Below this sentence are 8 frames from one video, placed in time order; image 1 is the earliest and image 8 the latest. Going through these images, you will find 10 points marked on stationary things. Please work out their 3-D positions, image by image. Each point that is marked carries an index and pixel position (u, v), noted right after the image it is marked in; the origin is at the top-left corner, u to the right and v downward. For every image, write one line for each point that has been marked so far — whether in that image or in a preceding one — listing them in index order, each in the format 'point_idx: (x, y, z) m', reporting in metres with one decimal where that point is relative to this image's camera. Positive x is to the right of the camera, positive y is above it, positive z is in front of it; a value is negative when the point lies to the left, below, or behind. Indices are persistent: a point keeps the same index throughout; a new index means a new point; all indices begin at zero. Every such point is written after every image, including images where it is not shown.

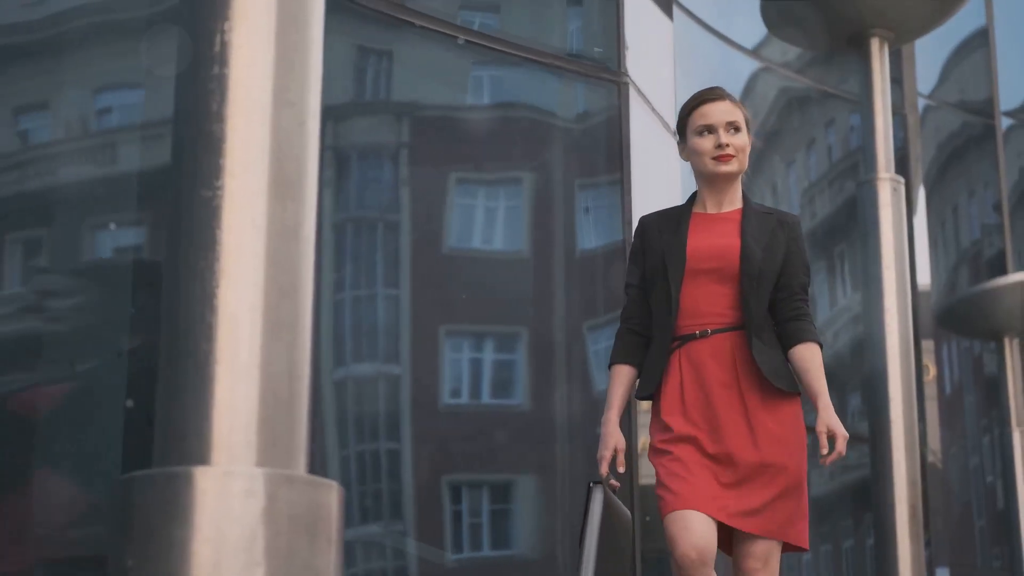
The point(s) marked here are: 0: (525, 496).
0: (0.0, -0.2, +2.6) m
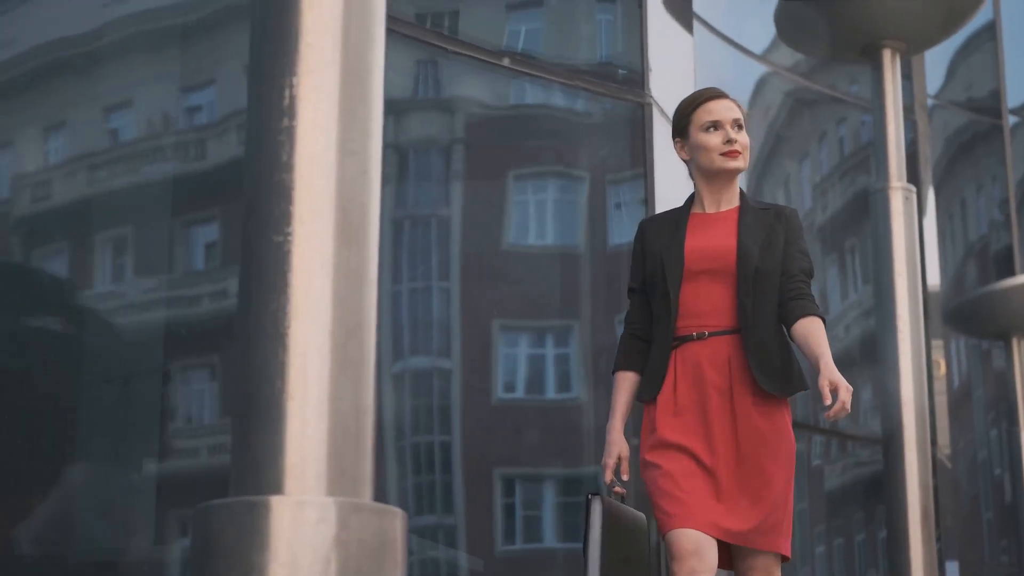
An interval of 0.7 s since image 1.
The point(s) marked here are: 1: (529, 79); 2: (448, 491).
0: (+0.1, -0.2, +2.8) m
1: (0.0, +0.3, +3.1) m
2: (-0.1, -0.2, +2.7) m
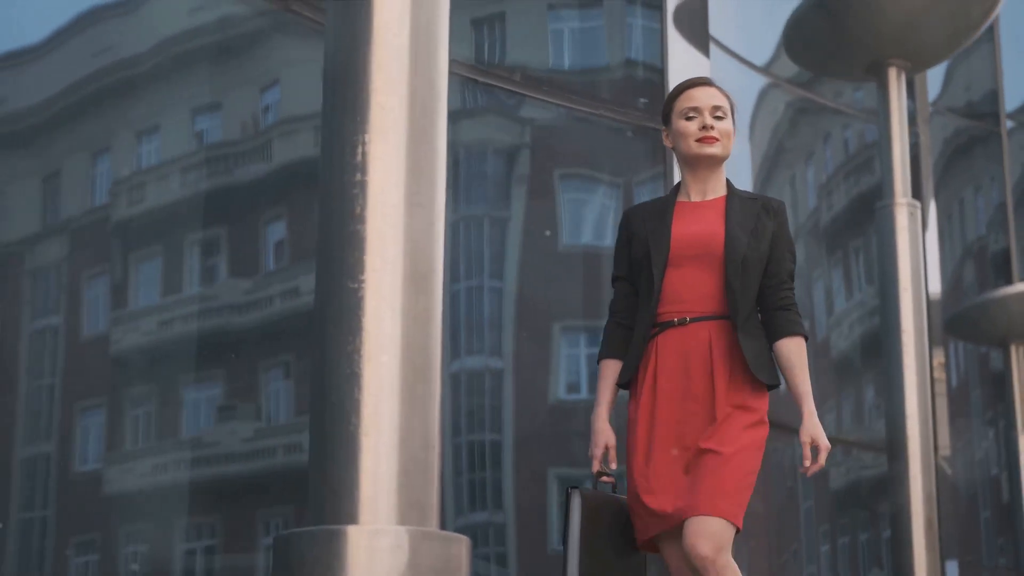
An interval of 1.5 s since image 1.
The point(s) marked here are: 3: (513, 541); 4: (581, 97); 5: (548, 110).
0: (+0.1, -0.3, +3.0) m
1: (+0.1, +0.3, +3.3) m
2: (0.0, -0.3, +3.0) m
3: (0.0, -0.3, +2.9) m
4: (+0.1, +0.3, +3.4) m
5: (+0.1, +0.3, +3.3) m
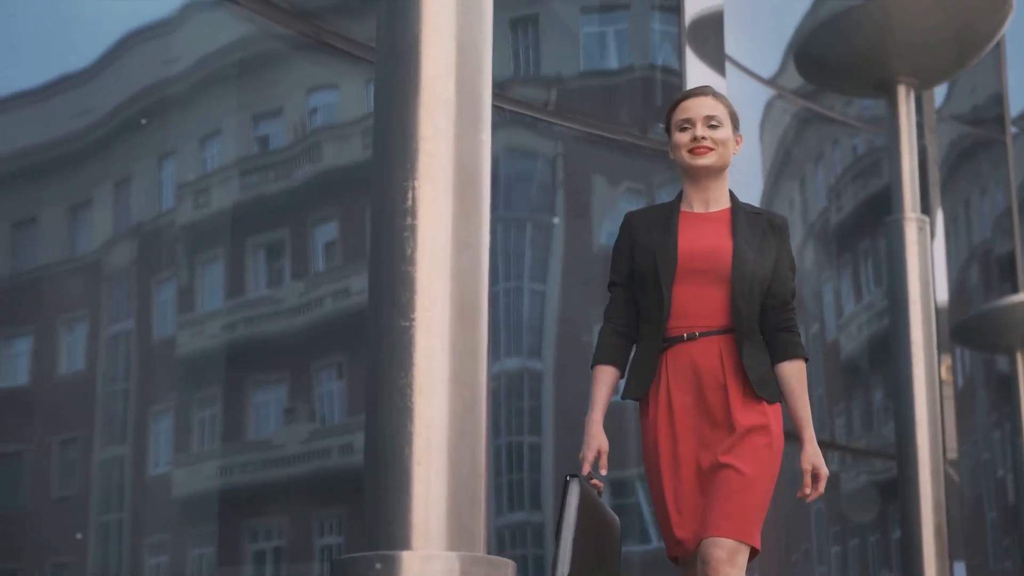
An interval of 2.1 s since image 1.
0: (+0.2, -0.3, +3.2) m
1: (+0.1, +0.2, +3.5) m
2: (0.0, -0.3, +3.1) m
3: (0.0, -0.3, +3.1) m
4: (+0.1, +0.3, +3.6) m
5: (+0.1, +0.2, +3.5) m
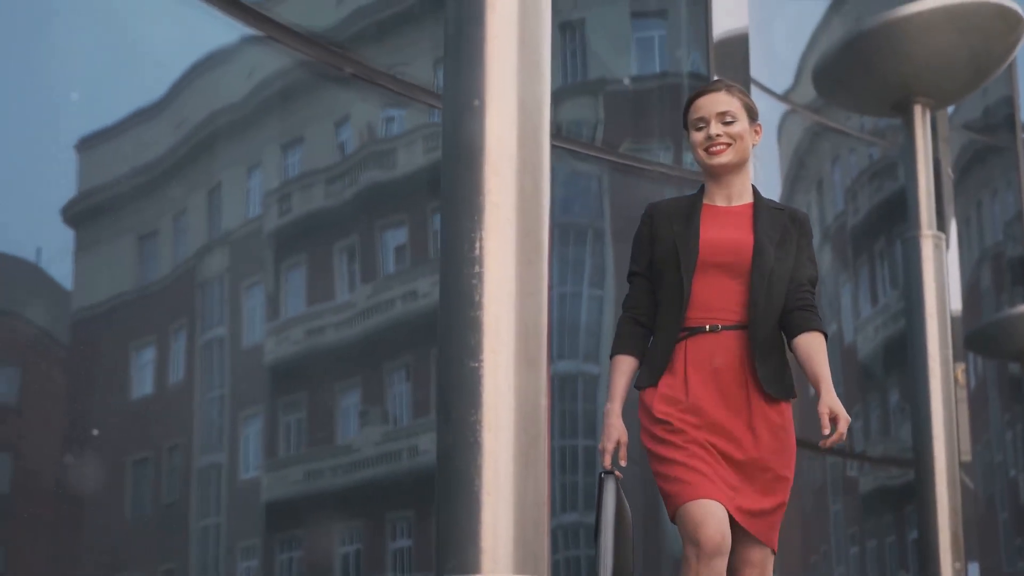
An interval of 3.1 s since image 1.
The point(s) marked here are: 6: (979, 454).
0: (+0.2, -0.3, +3.4) m
1: (+0.2, +0.2, +3.7) m
2: (+0.1, -0.3, +3.4) m
3: (+0.1, -0.4, +3.3) m
4: (+0.2, +0.2, +3.8) m
5: (+0.2, +0.2, +3.7) m
6: (+0.9, -0.3, +4.3) m
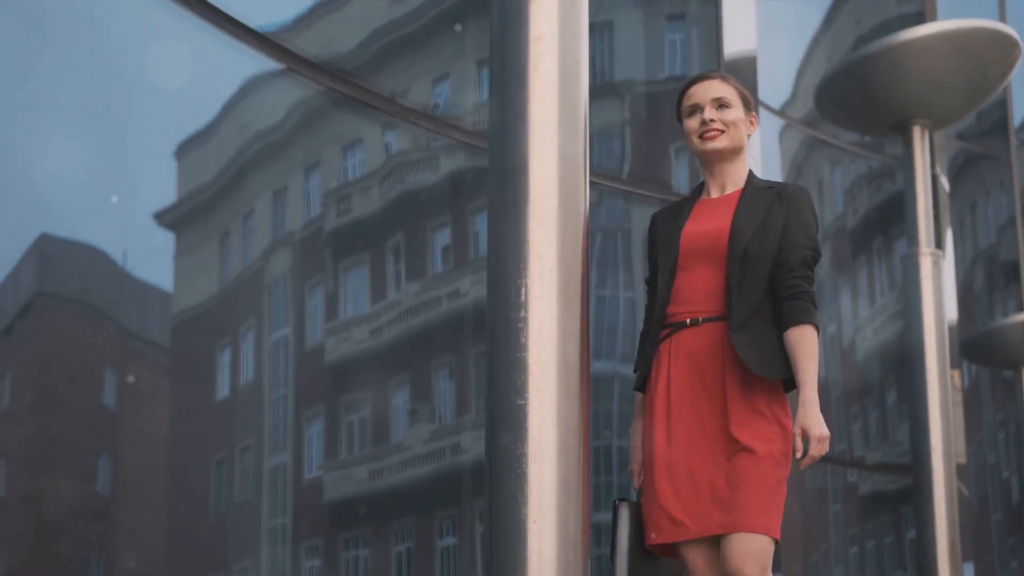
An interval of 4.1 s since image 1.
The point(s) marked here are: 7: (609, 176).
0: (+0.3, -0.3, +3.7) m
1: (+0.2, +0.2, +4.0) m
2: (+0.1, -0.3, +3.6) m
3: (+0.2, -0.4, +3.6) m
4: (+0.3, +0.2, +4.1) m
5: (+0.2, +0.2, +4.0) m
6: (+0.9, -0.4, +4.6) m
7: (+0.2, +0.2, +4.0) m
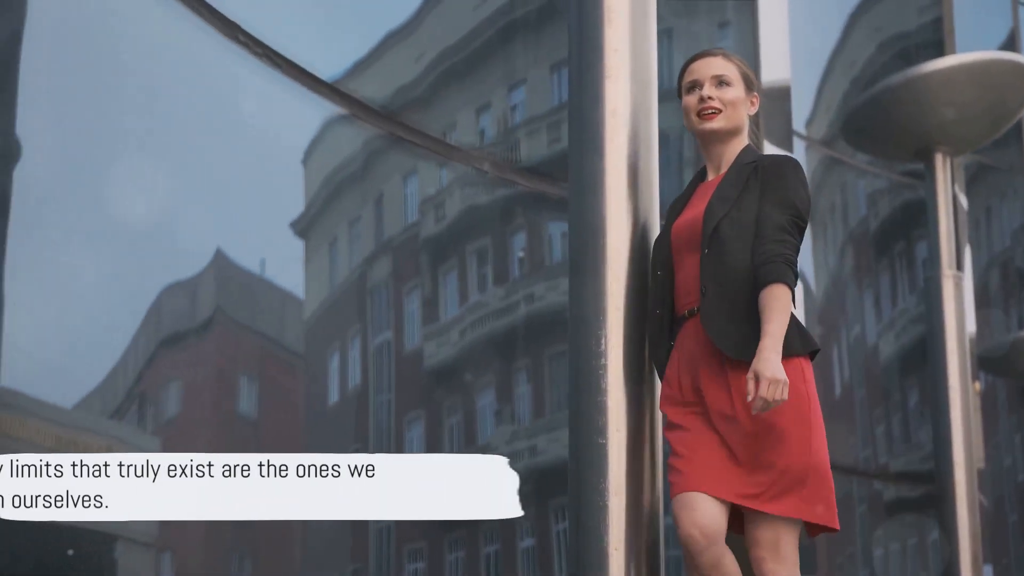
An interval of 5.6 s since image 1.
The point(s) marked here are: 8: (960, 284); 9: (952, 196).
0: (+0.4, -0.4, +4.1) m
1: (+0.3, +0.1, +4.4) m
2: (+0.3, -0.4, +4.0) m
3: (+0.3, -0.4, +4.0) m
4: (+0.4, +0.2, +4.5) m
5: (+0.3, +0.1, +4.4) m
6: (+1.1, -0.4, +5.0) m
7: (+0.3, +0.2, +4.4) m
8: (+0.9, 0.0, +4.7) m
9: (+0.8, +0.2, +4.2) m
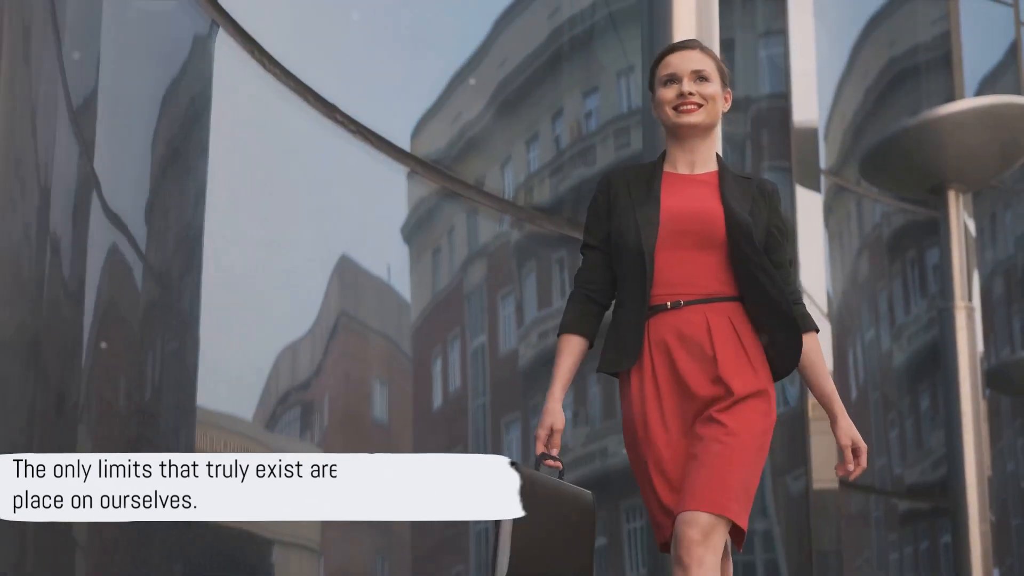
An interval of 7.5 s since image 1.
0: (+0.5, -0.4, +4.7) m
1: (+0.5, +0.1, +5.0) m
2: (+0.4, -0.4, +4.6) m
3: (+0.4, -0.5, +4.5) m
4: (+0.5, +0.1, +5.1) m
5: (+0.5, +0.1, +5.0) m
6: (+1.2, -0.4, +5.6) m
7: (+0.4, +0.1, +4.9) m
8: (+1.1, 0.0, +5.3) m
9: (+1.0, +0.1, +4.8) m
